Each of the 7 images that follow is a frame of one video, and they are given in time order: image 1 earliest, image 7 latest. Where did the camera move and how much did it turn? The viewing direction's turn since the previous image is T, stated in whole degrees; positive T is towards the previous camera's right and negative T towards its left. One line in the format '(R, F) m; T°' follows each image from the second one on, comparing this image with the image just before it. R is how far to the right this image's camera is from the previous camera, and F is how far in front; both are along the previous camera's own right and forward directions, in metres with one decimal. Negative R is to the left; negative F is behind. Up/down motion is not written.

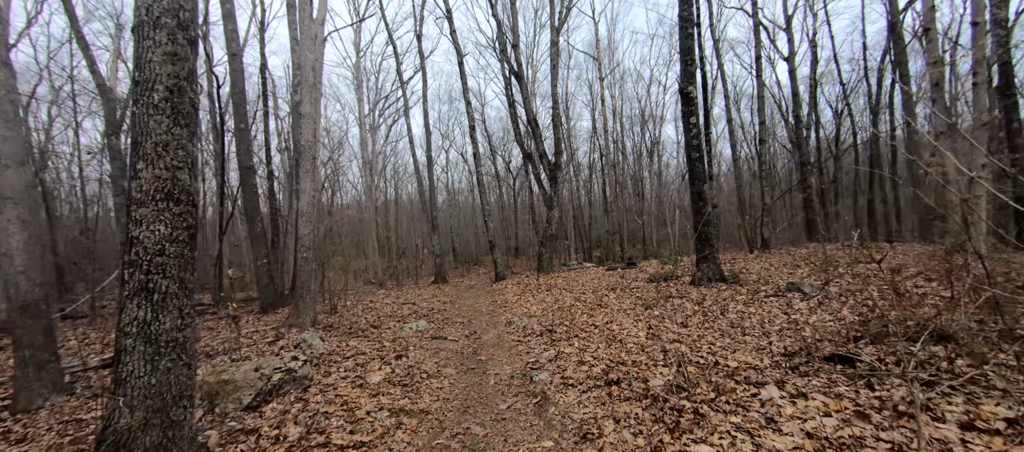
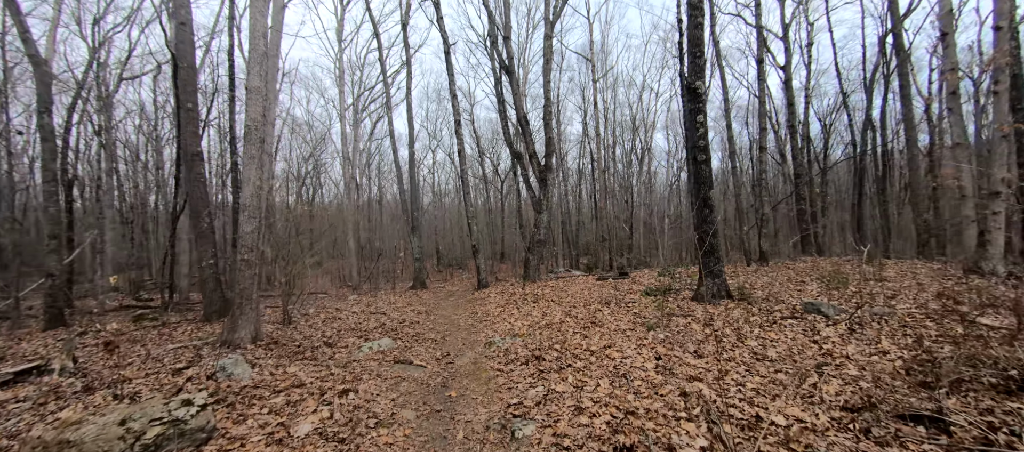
(0.0, +0.9) m; +2°
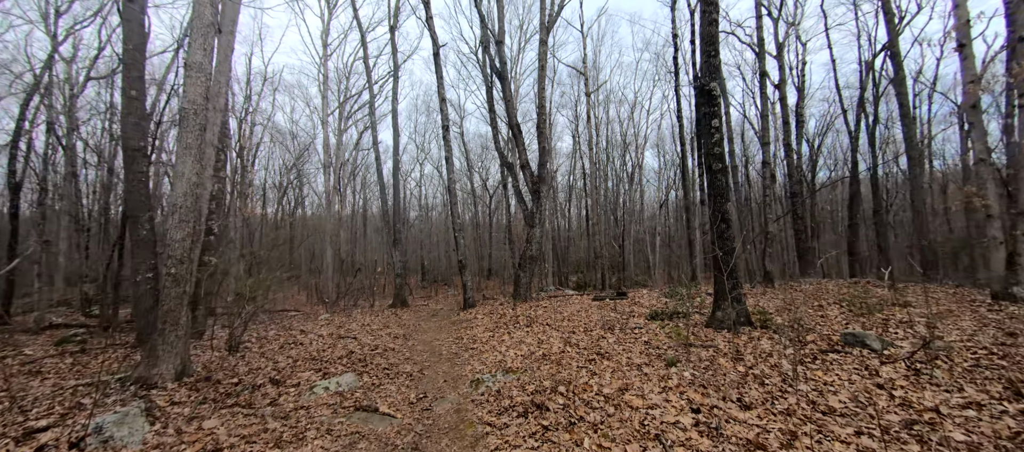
(-0.1, +0.9) m; +2°
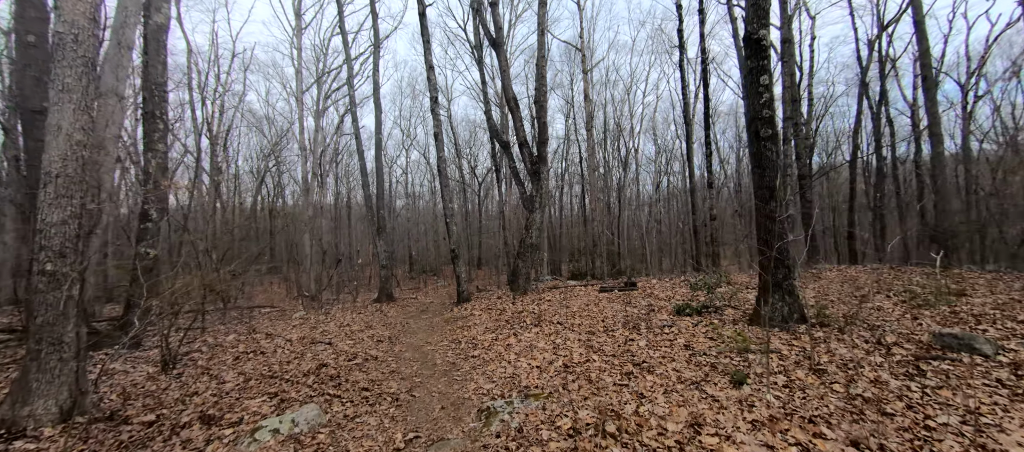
(-0.3, +1.2) m; +2°
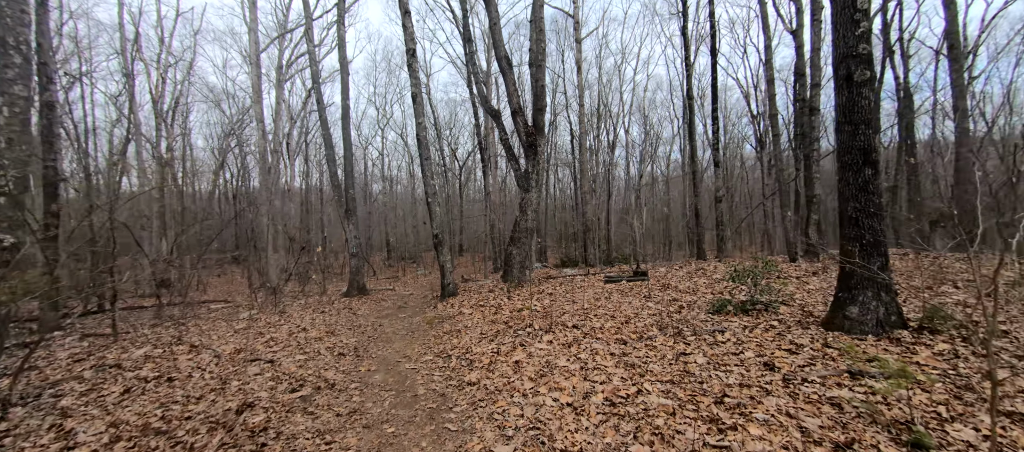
(-0.3, +1.5) m; +3°
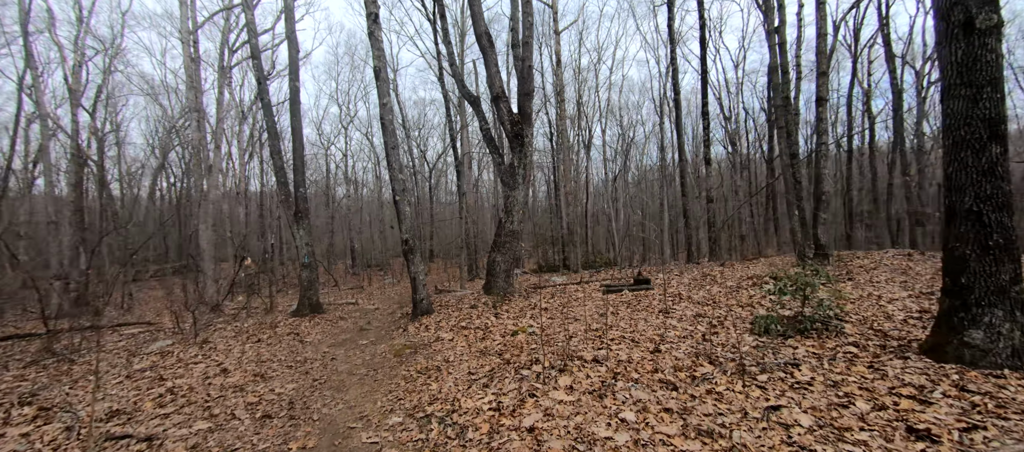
(-0.3, +1.4) m; +5°
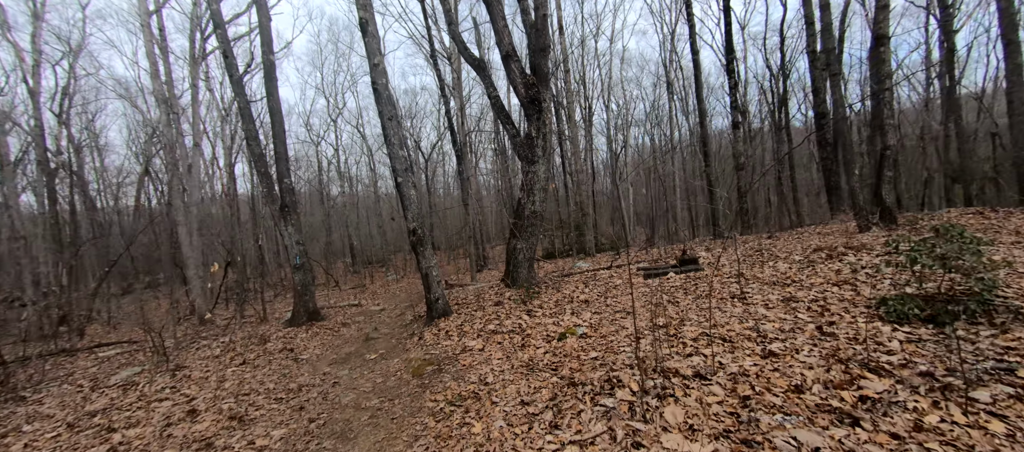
(-0.5, +1.2) m; 0°
